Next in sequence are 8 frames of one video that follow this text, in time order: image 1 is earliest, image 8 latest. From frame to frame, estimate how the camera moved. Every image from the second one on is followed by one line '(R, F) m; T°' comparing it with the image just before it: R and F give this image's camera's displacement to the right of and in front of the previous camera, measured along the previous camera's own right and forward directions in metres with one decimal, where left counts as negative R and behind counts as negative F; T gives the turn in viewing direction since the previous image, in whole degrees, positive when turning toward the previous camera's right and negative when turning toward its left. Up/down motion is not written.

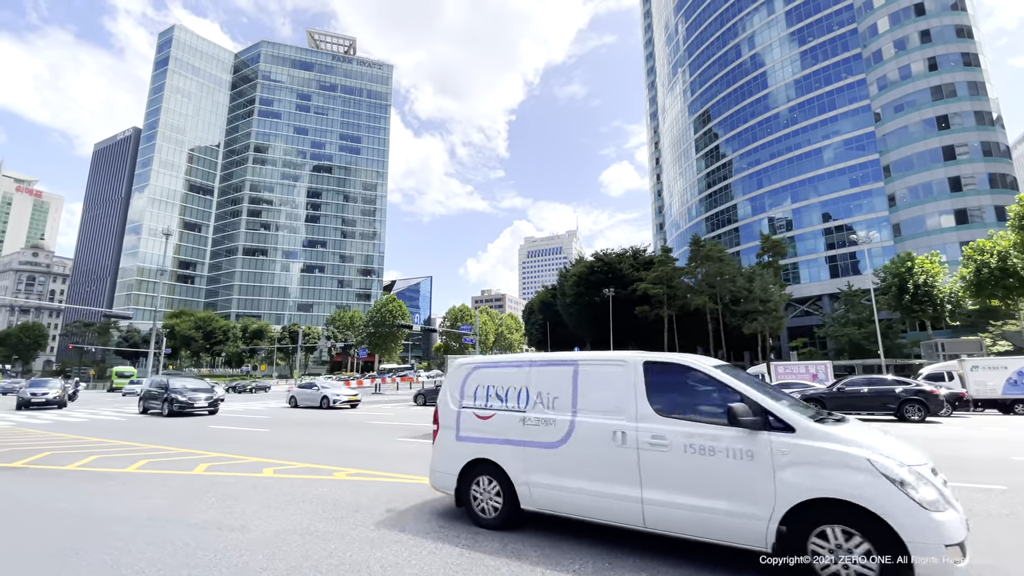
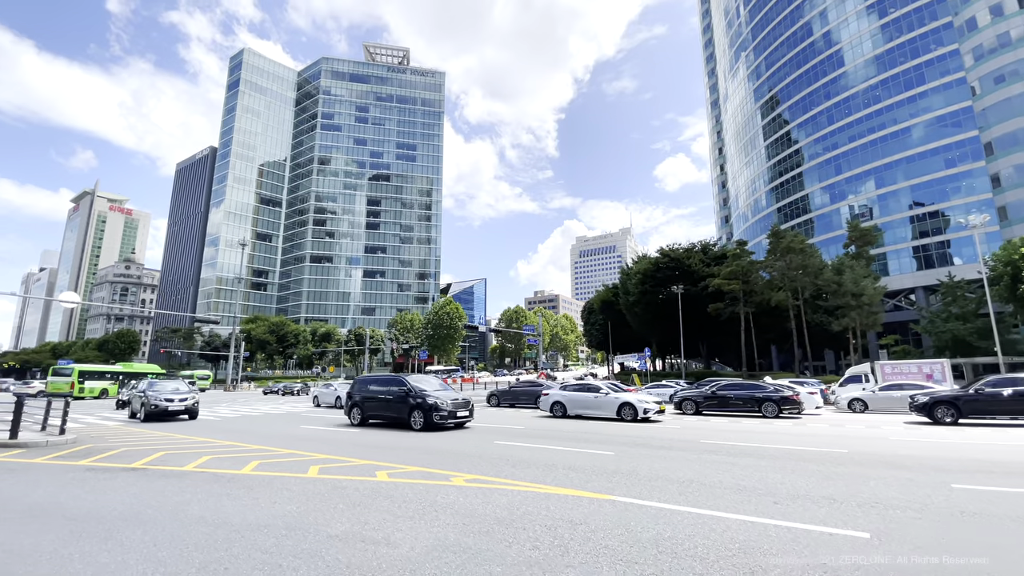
(-1.1, +0.6) m; -6°
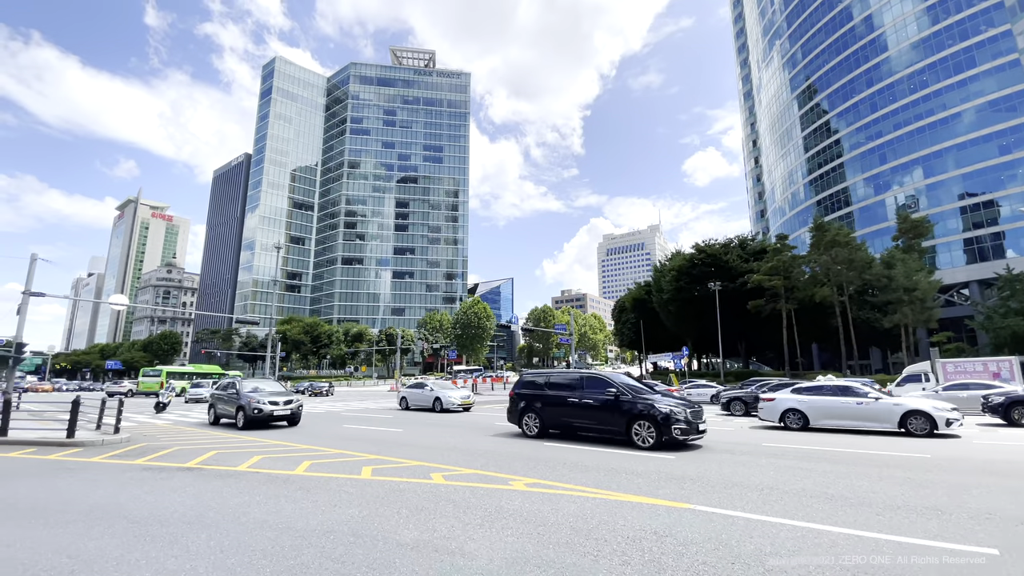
(-0.5, +0.4) m; -3°
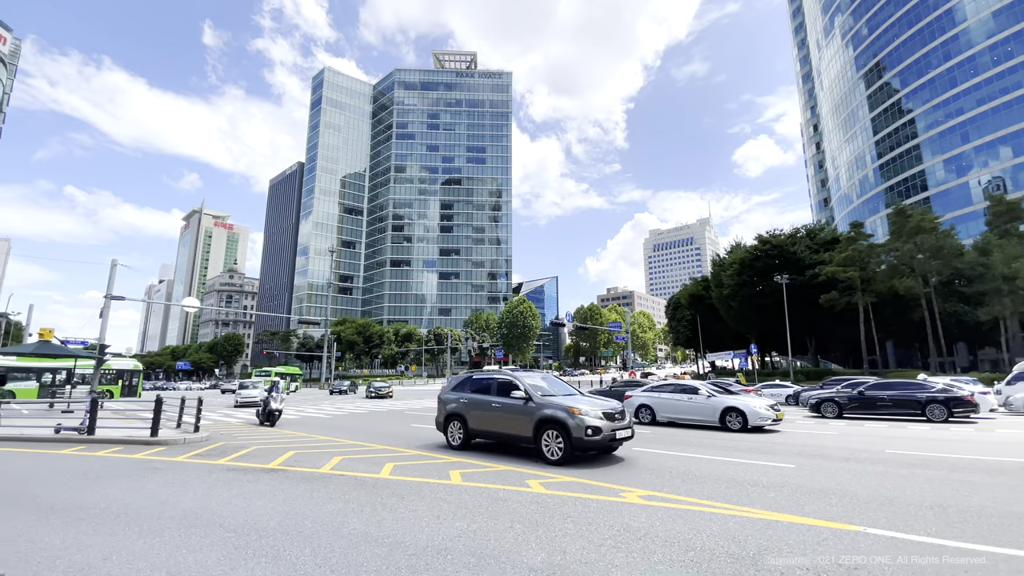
(-0.8, +0.7) m; -5°
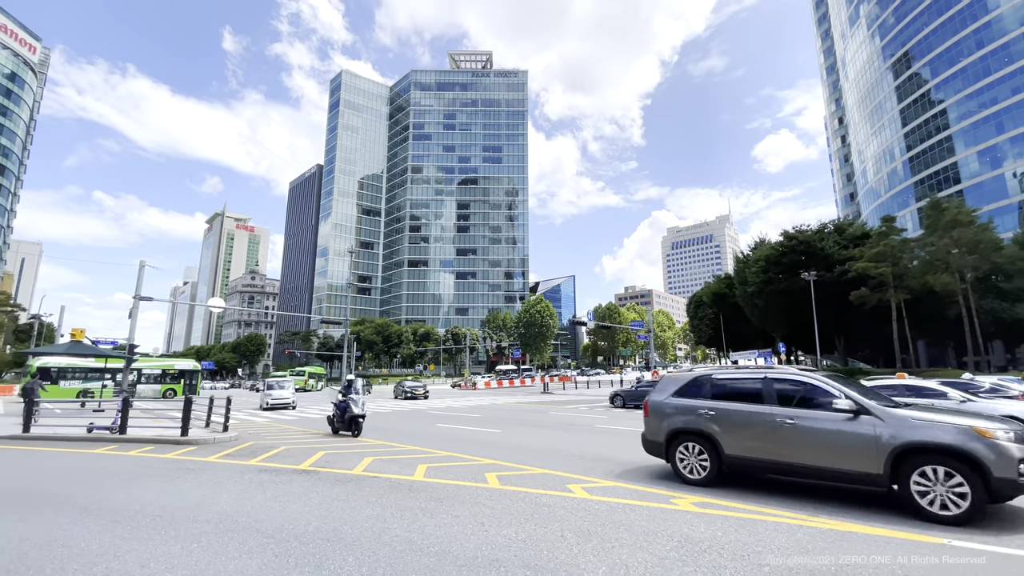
(-0.3, +0.3) m; -2°
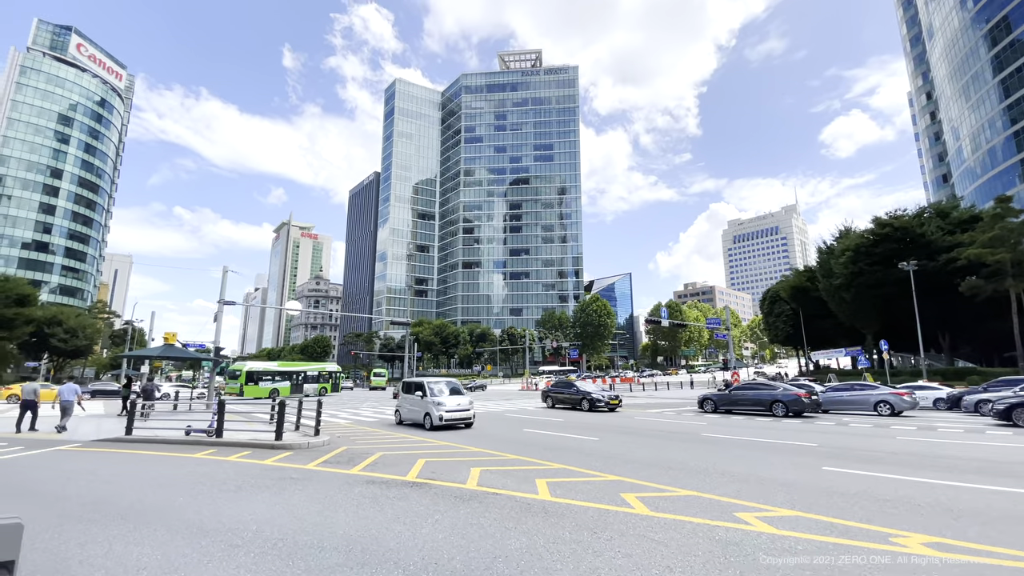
(-1.1, +0.9) m; -6°
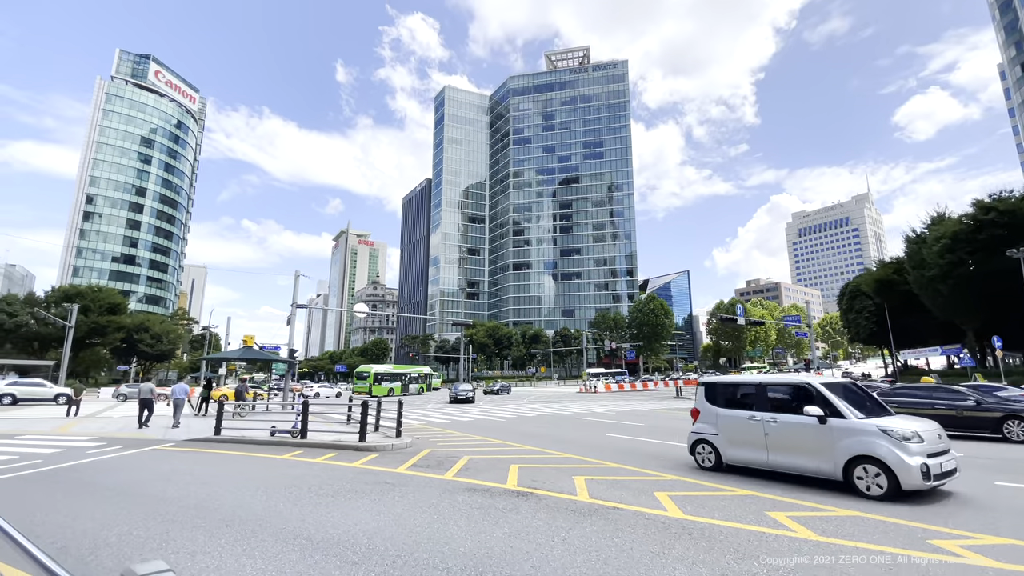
(-0.8, +0.6) m; -6°
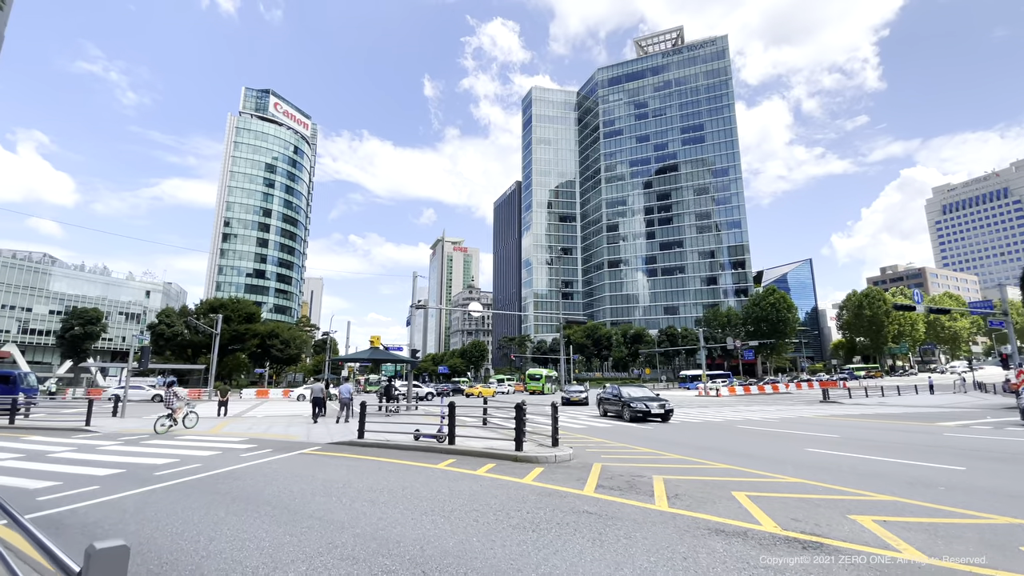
(-1.6, +1.5) m; -11°
